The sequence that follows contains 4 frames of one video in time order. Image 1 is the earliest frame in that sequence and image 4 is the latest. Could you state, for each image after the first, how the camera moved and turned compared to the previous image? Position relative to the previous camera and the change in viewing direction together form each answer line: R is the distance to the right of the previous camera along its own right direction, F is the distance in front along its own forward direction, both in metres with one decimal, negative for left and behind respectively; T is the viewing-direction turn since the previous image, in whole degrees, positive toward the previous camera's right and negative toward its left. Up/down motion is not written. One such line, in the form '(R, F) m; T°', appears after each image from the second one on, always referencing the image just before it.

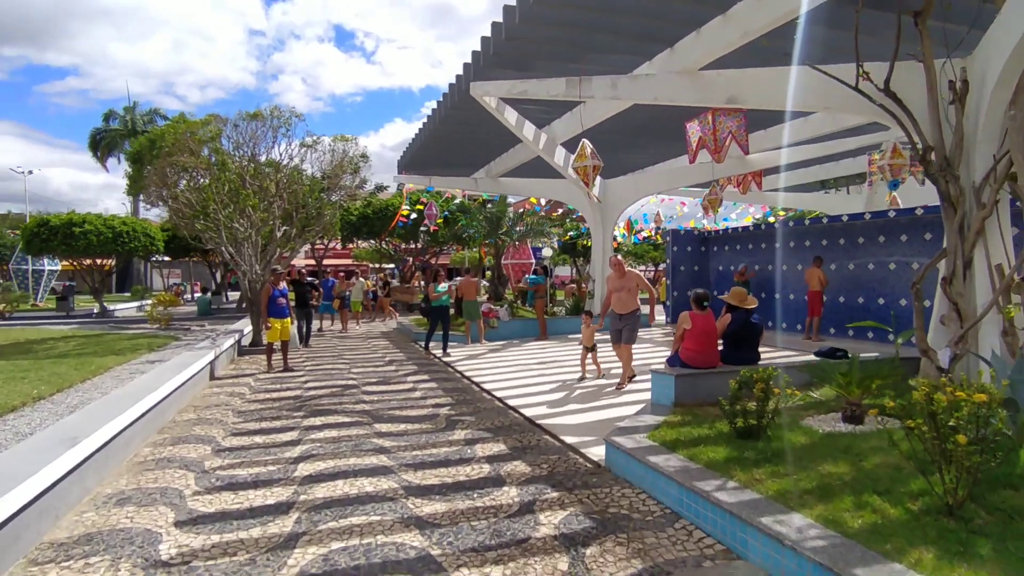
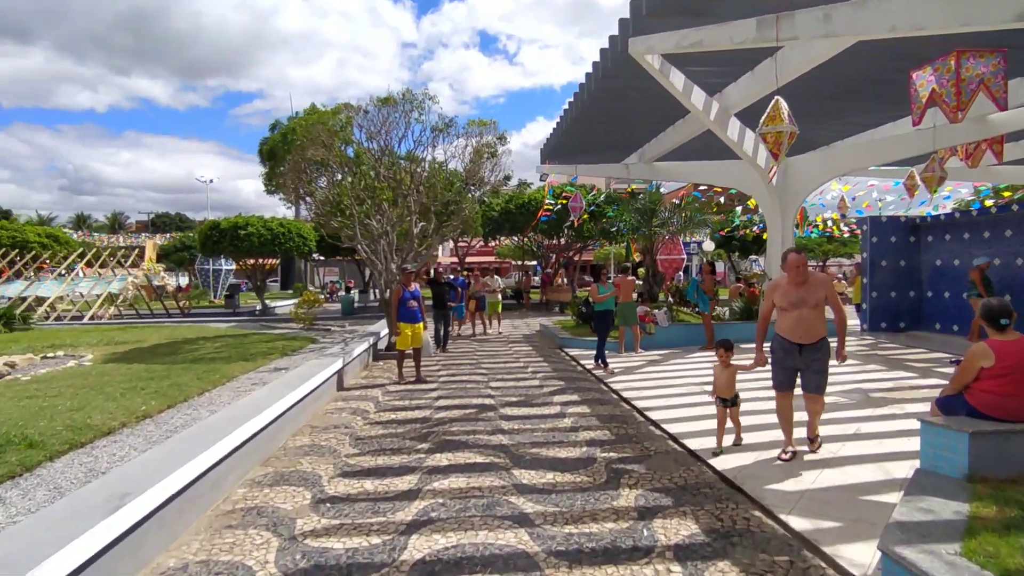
(-0.3, +1.5) m; -13°
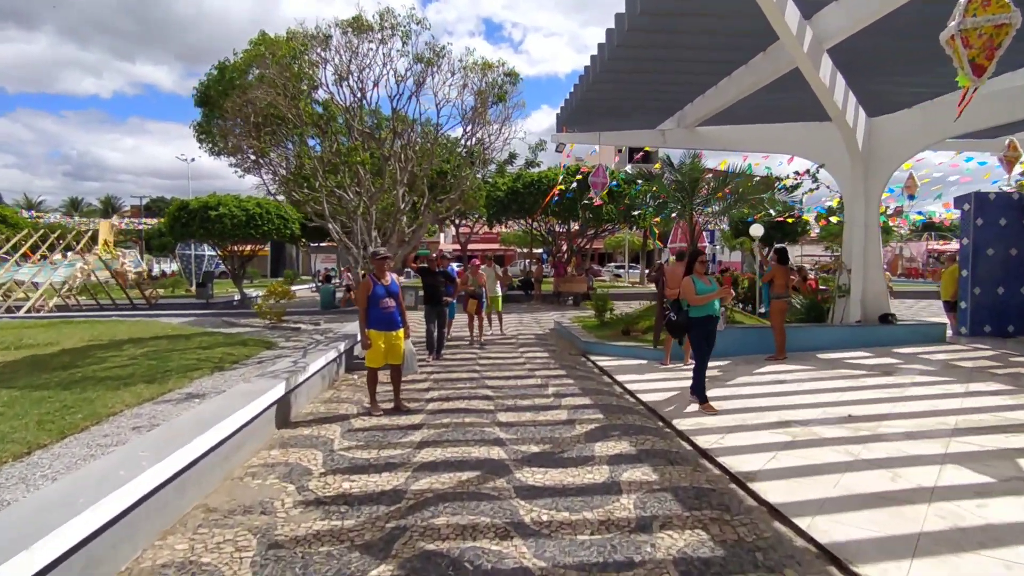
(-0.1, +2.5) m; 0°
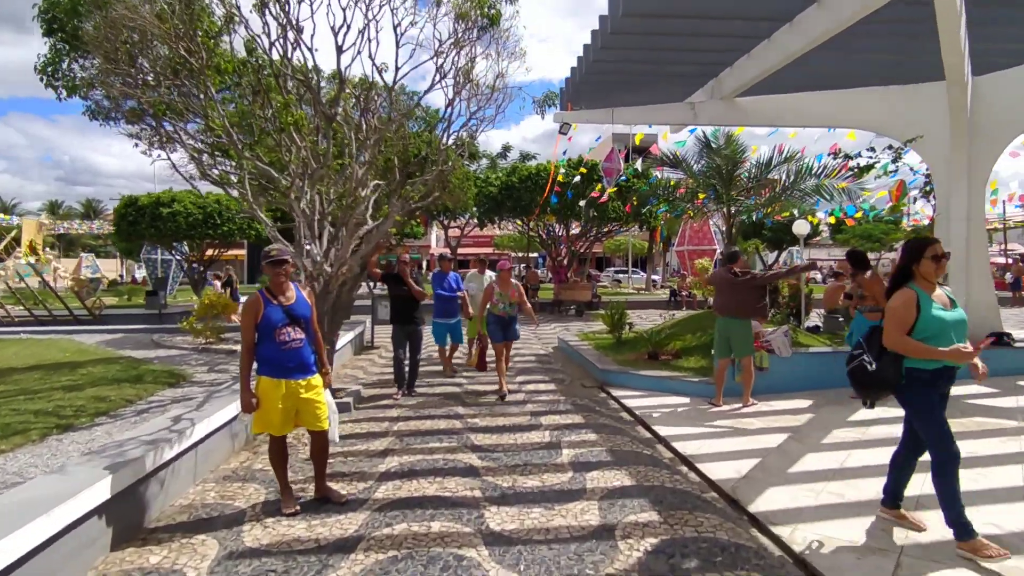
(0.0, +2.3) m; +1°
